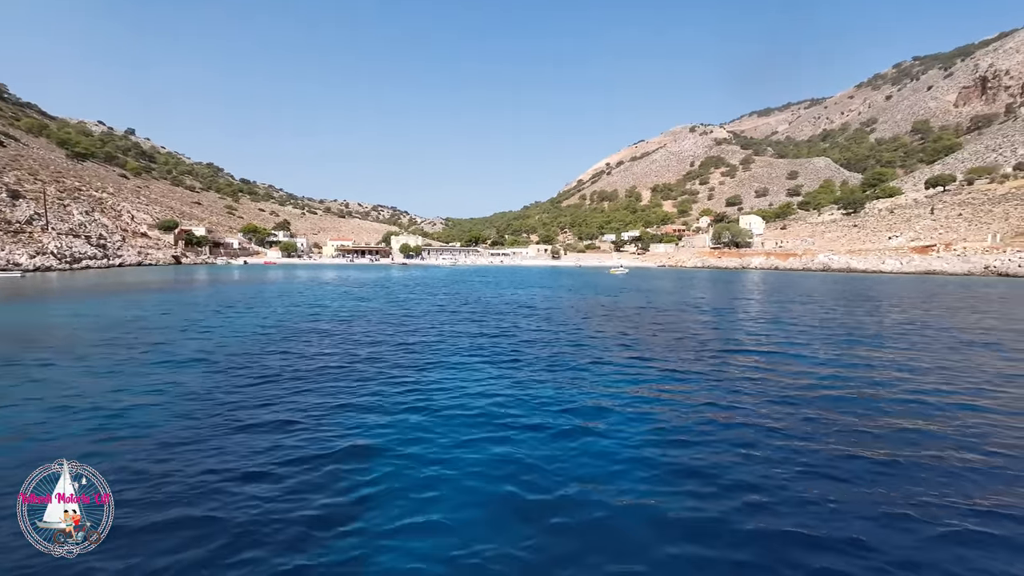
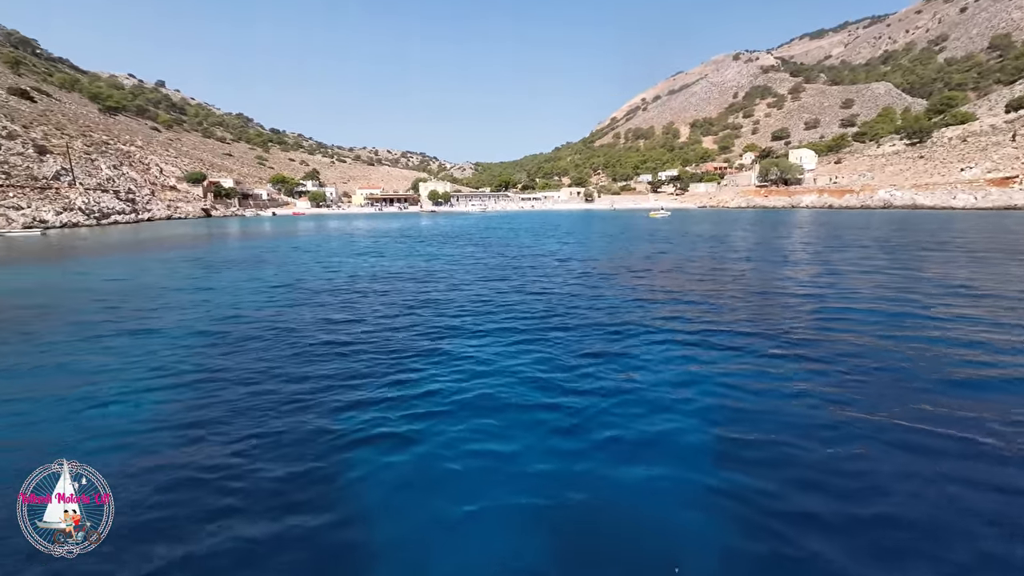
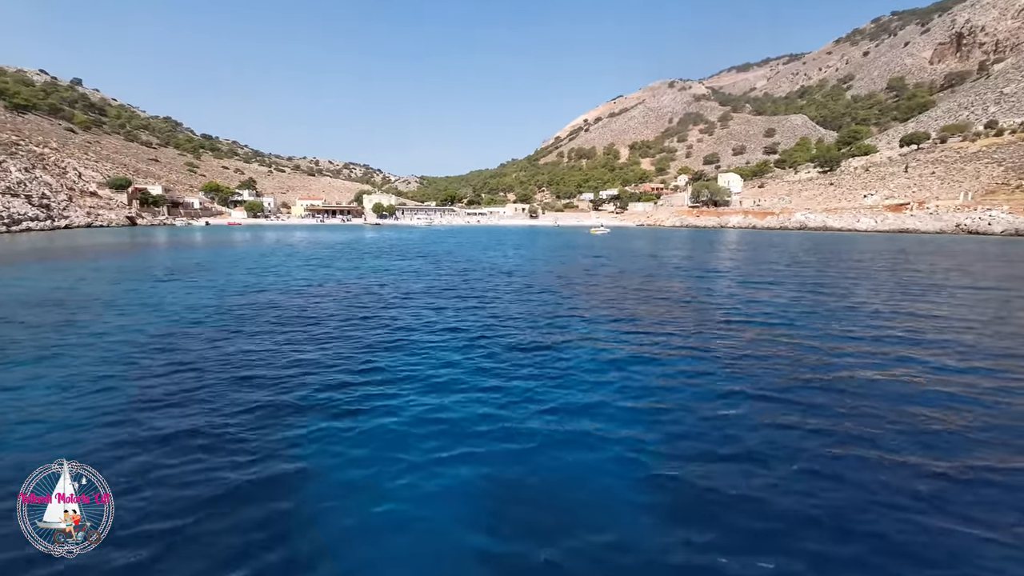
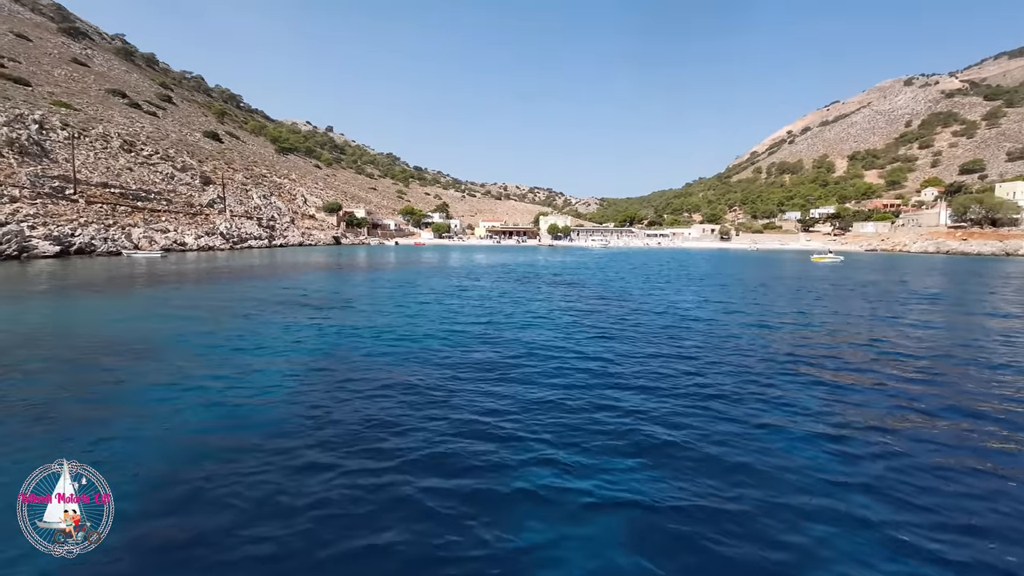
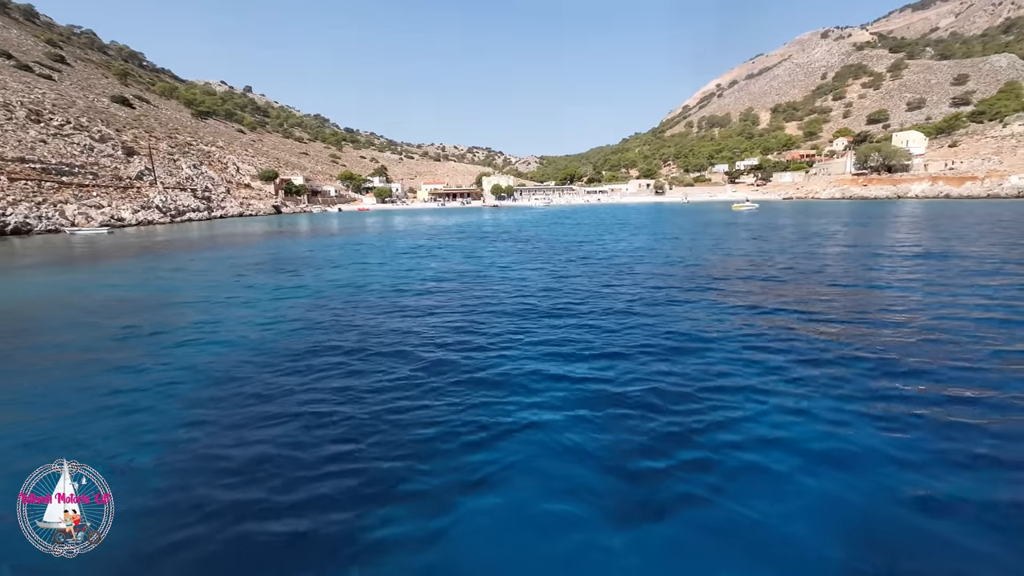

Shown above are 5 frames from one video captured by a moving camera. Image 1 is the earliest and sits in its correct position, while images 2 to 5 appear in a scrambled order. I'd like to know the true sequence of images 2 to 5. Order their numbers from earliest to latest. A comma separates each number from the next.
3, 2, 5, 4
